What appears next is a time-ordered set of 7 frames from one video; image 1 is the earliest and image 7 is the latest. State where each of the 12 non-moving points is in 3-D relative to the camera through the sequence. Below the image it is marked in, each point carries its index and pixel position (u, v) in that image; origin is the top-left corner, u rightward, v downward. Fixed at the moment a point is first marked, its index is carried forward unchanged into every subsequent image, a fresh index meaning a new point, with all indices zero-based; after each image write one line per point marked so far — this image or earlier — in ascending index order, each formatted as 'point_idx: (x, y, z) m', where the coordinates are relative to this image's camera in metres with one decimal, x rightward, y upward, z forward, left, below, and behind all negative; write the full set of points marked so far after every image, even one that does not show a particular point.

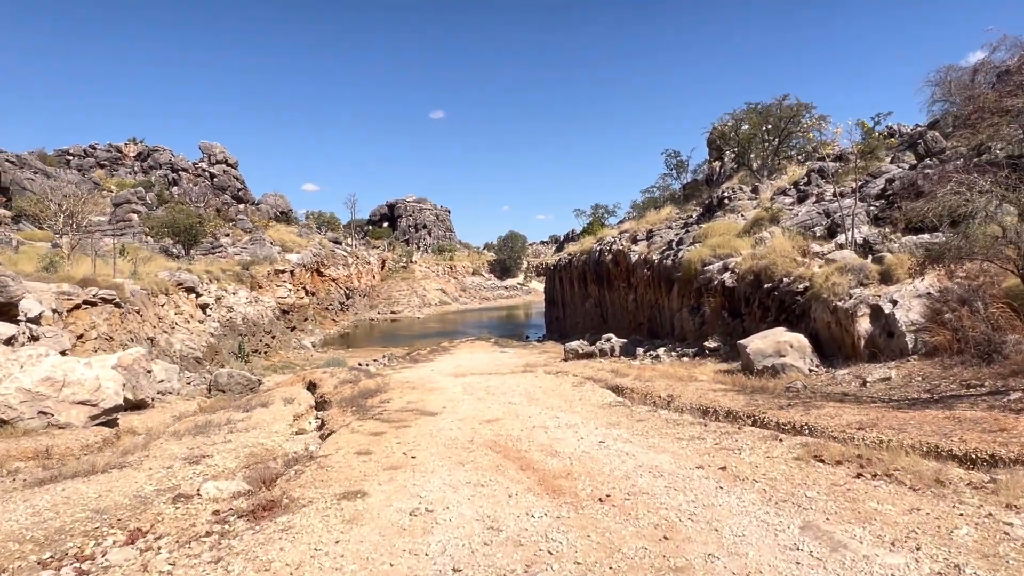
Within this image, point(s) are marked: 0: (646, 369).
0: (+3.8, -2.3, +17.3) m
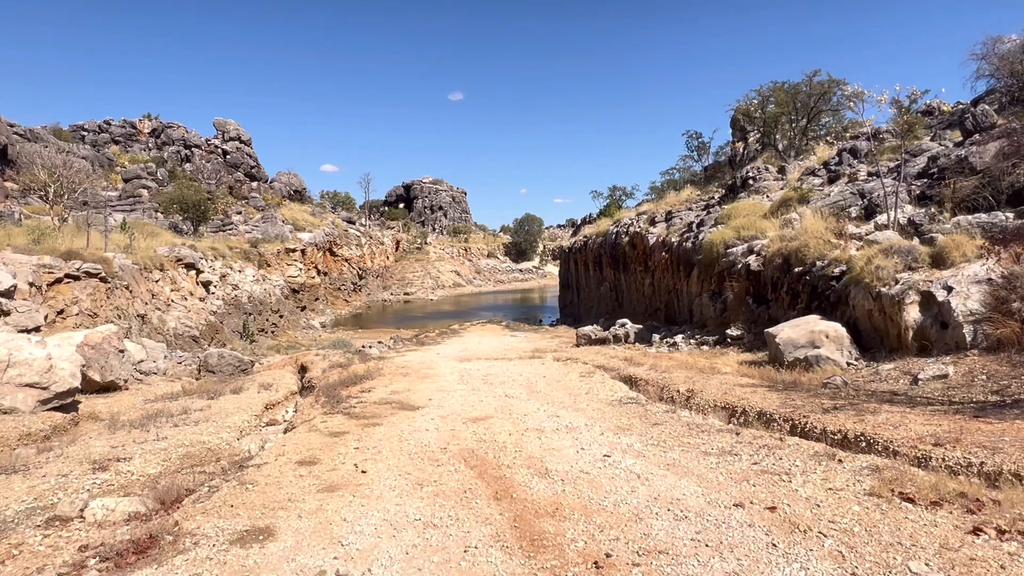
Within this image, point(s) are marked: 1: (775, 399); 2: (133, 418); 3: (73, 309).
0: (+3.9, -1.8, +15.9) m
1: (+3.6, -1.5, +8.4) m
2: (-5.3, -1.8, +8.6) m
3: (-12.2, -0.6, +17.2) m
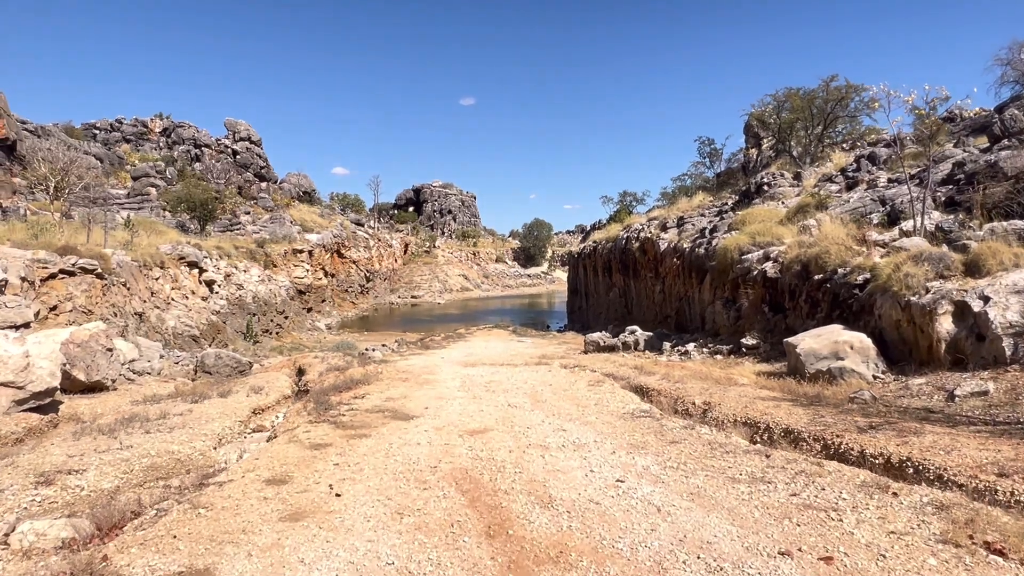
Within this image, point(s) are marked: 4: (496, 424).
0: (+4.0, -1.9, +15.2) m
1: (+3.6, -1.6, +7.7) m
2: (-5.3, -1.7, +8.1) m
3: (-12.0, -0.5, +16.7) m
4: (-0.2, -1.5, +7.0) m
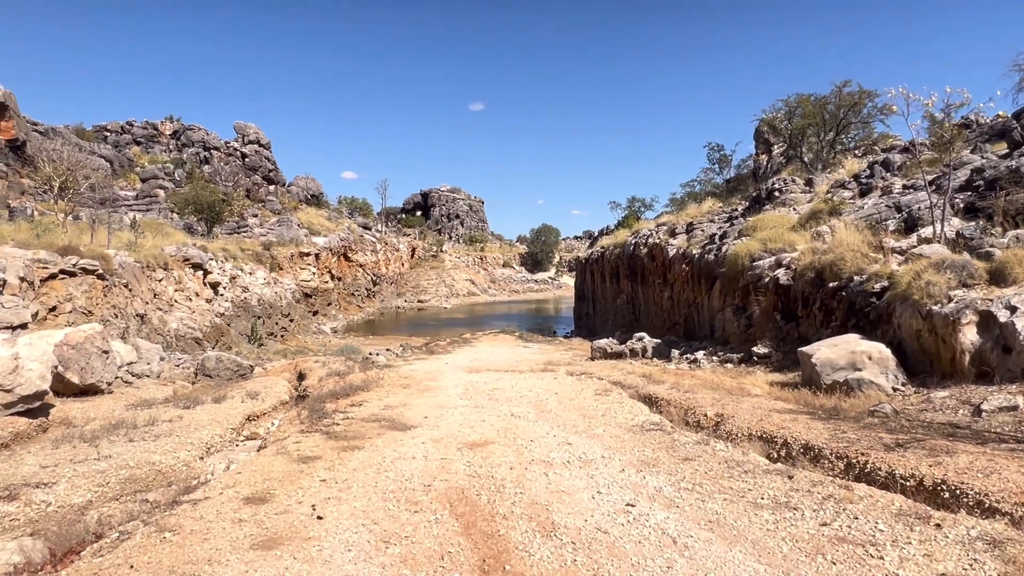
0: (+4.1, -2.1, +14.8) m
1: (+3.6, -1.7, +7.3) m
2: (-5.2, -1.7, +7.7) m
3: (-11.8, -0.5, +16.5) m
4: (-0.1, -1.6, +6.7) m
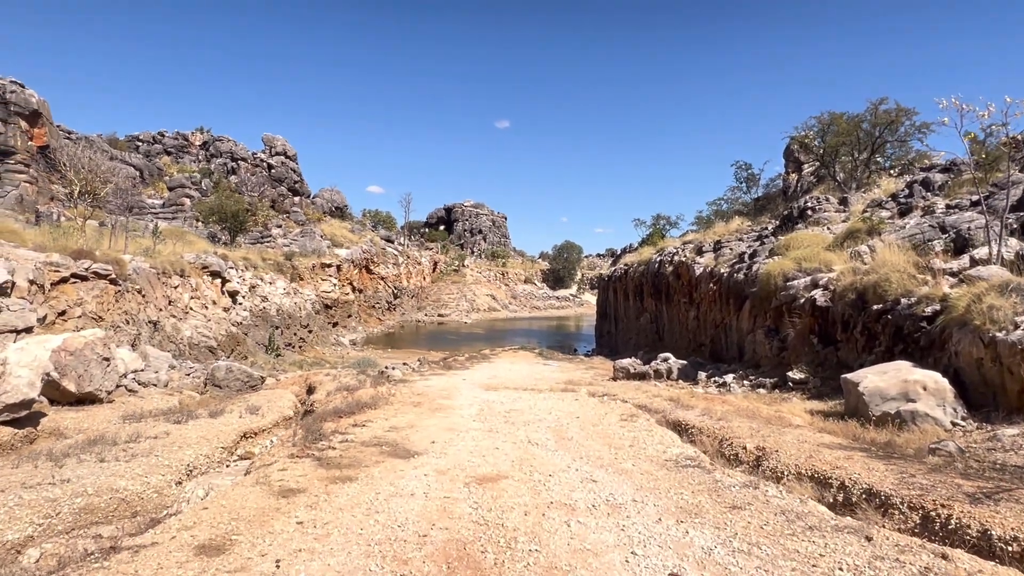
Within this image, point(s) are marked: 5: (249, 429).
0: (+4.5, -2.5, +13.8) m
1: (+3.8, -1.9, +6.4) m
2: (-5.0, -1.8, +7.1) m
3: (-11.3, -0.6, +16.1) m
4: (0.0, -1.7, +5.9) m
5: (-3.6, -1.9, +8.5) m
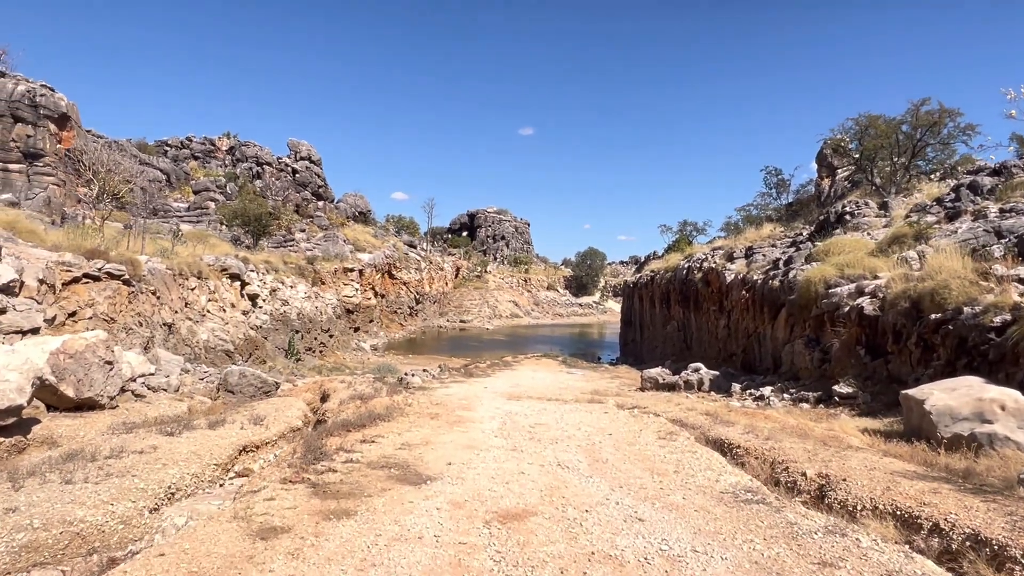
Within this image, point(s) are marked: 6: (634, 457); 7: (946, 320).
0: (+5.0, -2.6, +12.8) m
1: (+4.1, -1.9, +5.4) m
2: (-4.8, -1.7, +6.4) m
3: (-10.7, -0.6, +15.6) m
4: (+0.2, -1.7, +5.0) m
5: (-3.3, -1.9, +7.8) m
6: (+1.4, -1.9, +7.0) m
7: (+9.1, -0.7, +12.9) m
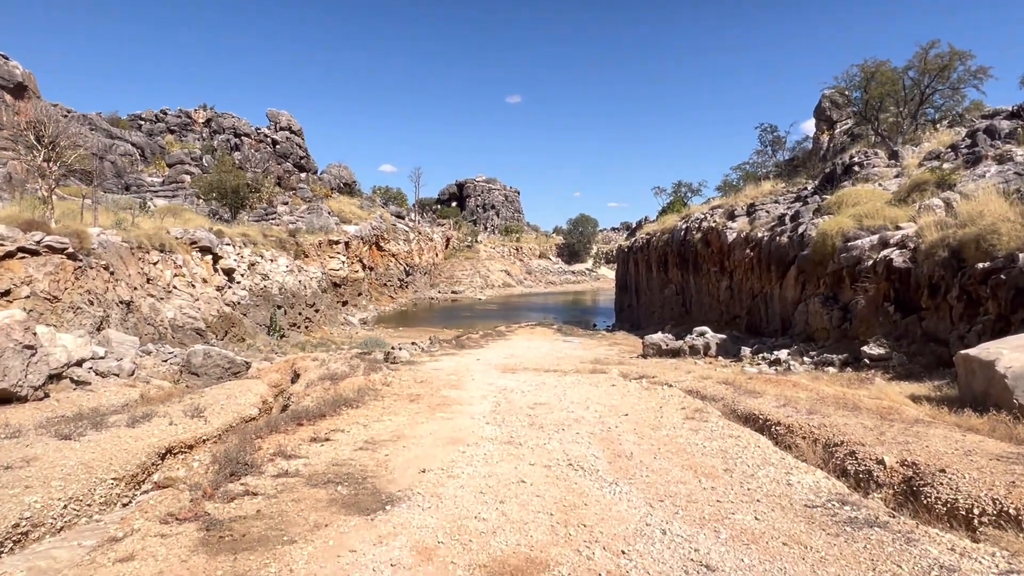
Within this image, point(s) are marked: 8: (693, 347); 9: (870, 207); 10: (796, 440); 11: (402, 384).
0: (+5.0, -1.8, +11.3) m
1: (+4.0, -1.4, +3.8) m
2: (-4.8, -1.4, +4.8) m
3: (-10.9, 0.0, +13.8) m
4: (+0.2, -1.3, +3.4) m
5: (-3.4, -1.5, +6.2) m
6: (+1.3, -1.4, +5.5) m
7: (+8.9, +0.3, +11.4) m
8: (+5.8, -1.8, +19.3) m
9: (+10.8, +2.4, +18.6) m
10: (+3.1, -1.7, +6.9) m
11: (-1.9, -1.7, +10.7) m
